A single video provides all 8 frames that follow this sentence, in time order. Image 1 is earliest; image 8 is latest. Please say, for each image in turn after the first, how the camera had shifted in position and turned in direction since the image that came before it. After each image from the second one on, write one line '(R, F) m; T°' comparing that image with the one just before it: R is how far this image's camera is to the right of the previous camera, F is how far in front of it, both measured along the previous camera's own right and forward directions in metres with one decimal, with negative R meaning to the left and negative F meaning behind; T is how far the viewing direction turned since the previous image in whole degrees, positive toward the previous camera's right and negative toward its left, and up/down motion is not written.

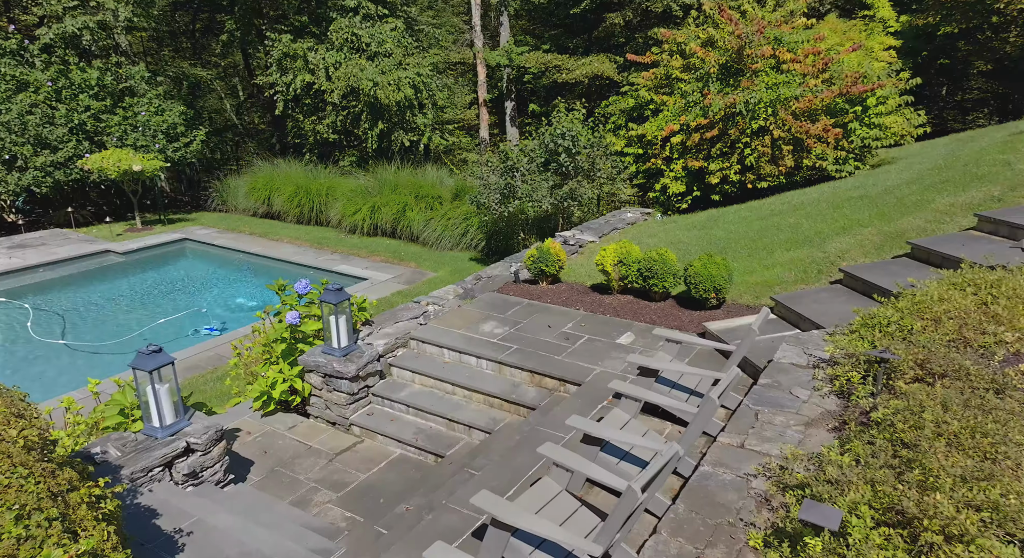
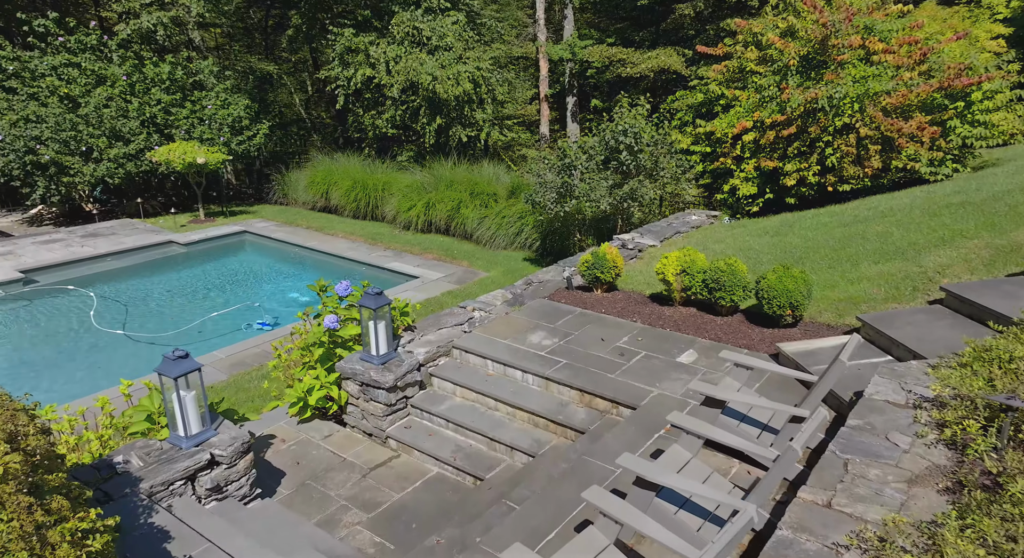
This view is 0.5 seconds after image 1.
(0.0, +0.4) m; -5°
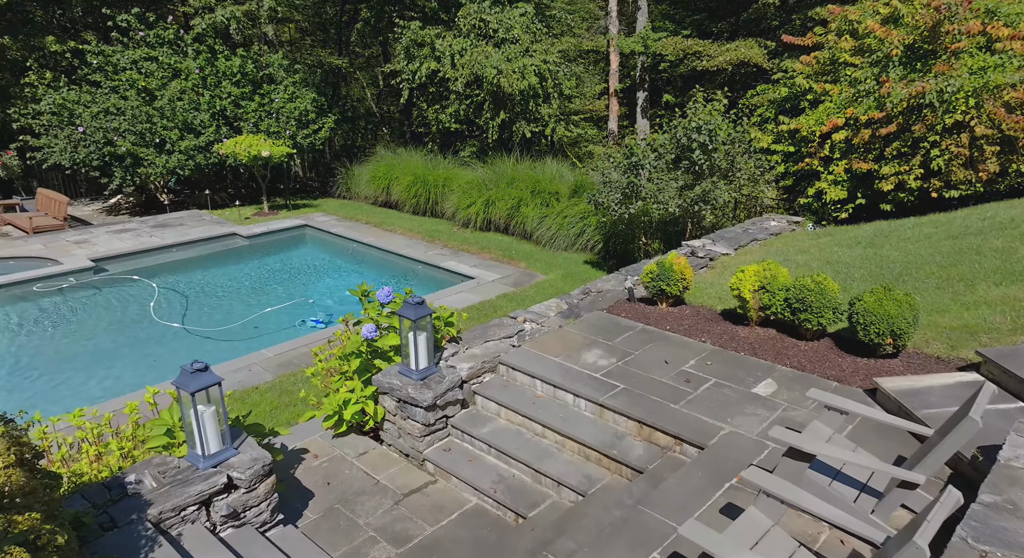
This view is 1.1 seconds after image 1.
(+0.1, +0.5) m; -5°
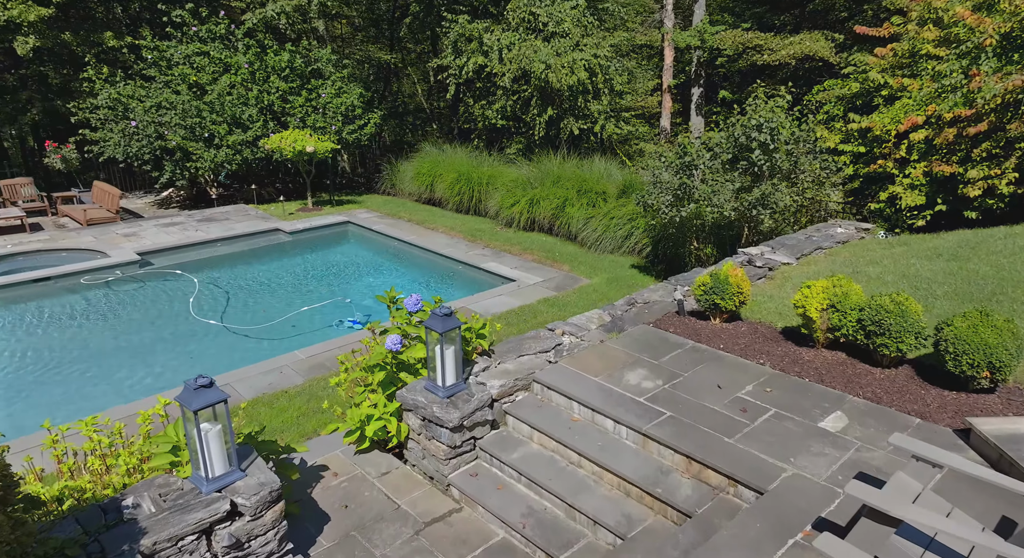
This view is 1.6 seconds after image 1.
(+0.1, +0.4) m; -4°
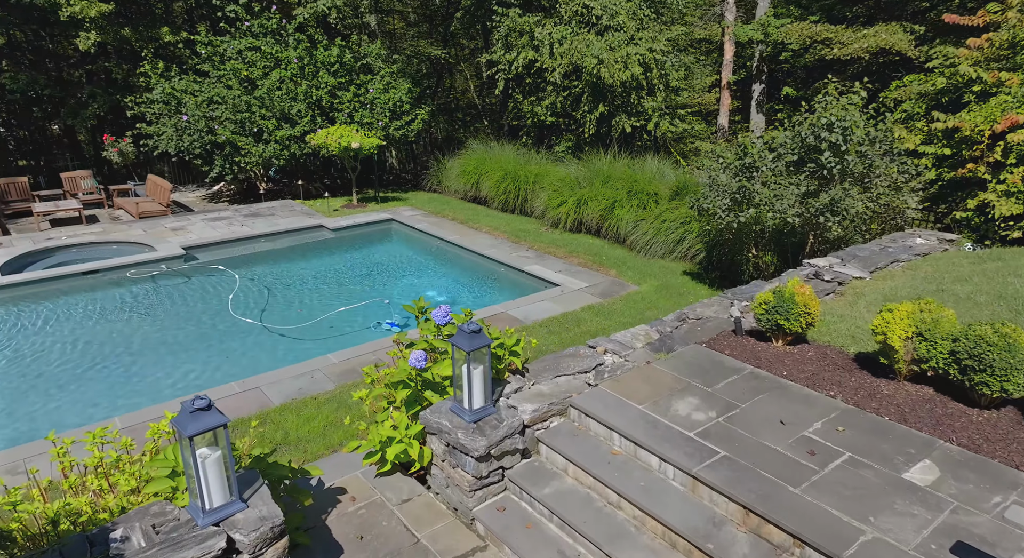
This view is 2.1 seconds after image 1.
(+0.1, +0.4) m; -4°
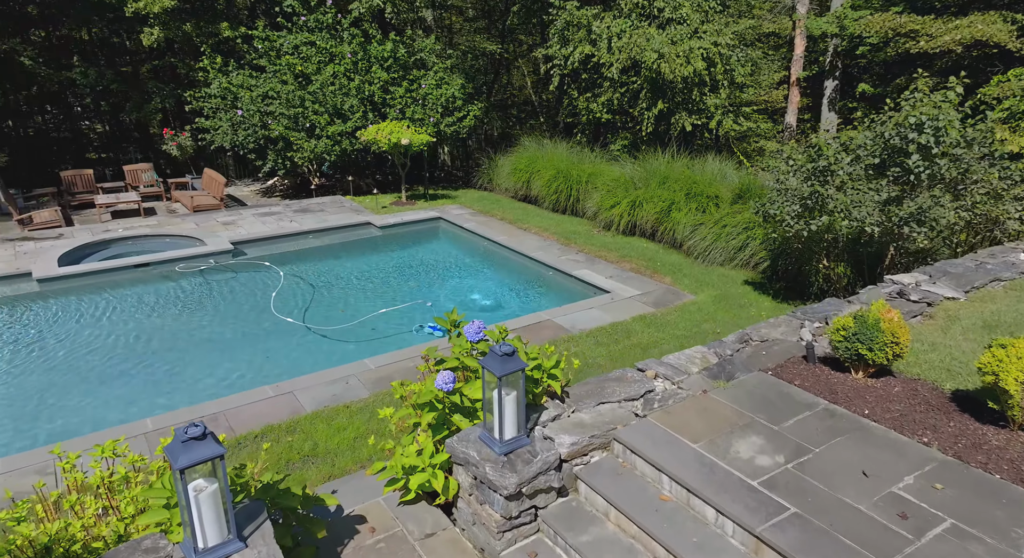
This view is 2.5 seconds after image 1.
(+0.1, +0.4) m; -4°
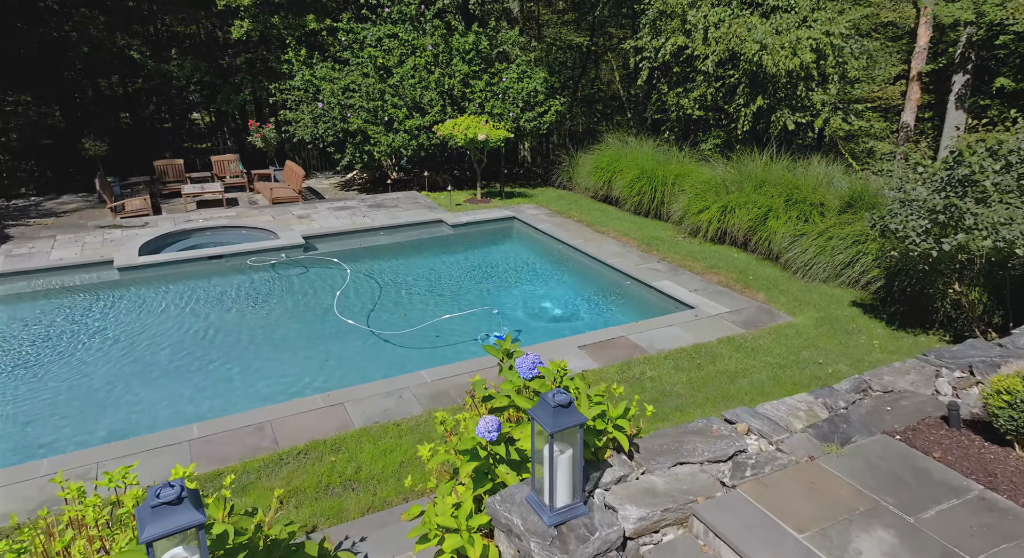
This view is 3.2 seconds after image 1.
(+0.1, +0.7) m; -7°
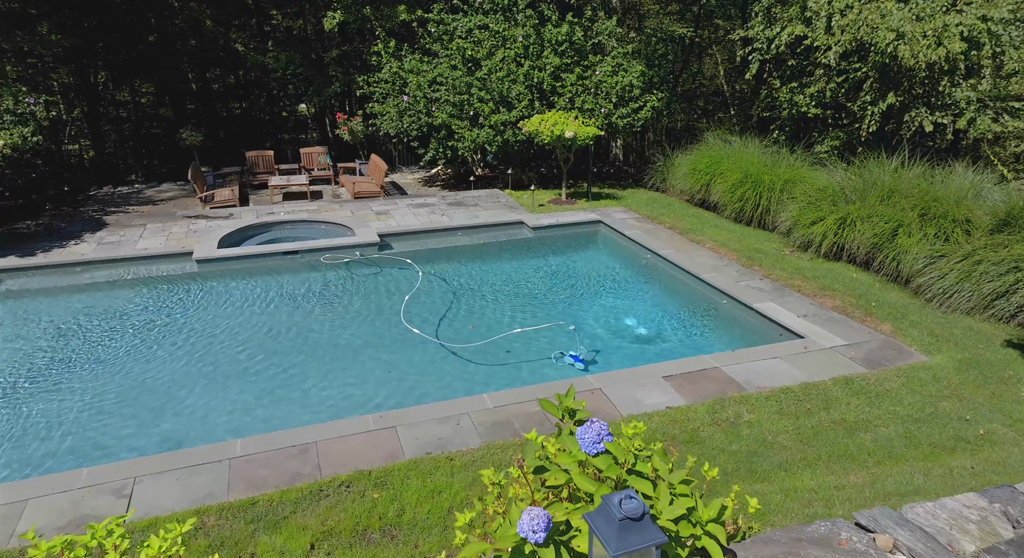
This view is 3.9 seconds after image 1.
(+0.1, +0.8) m; -7°
